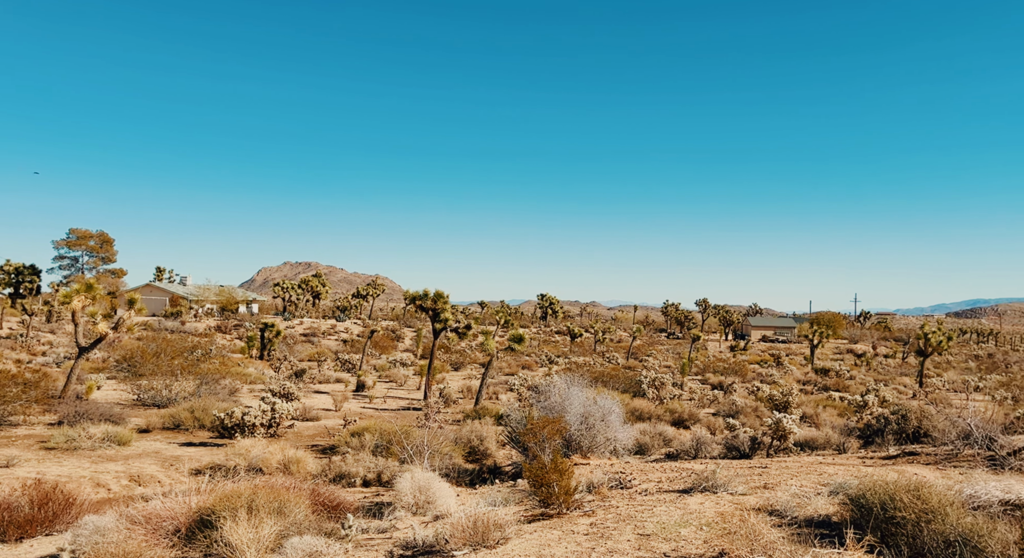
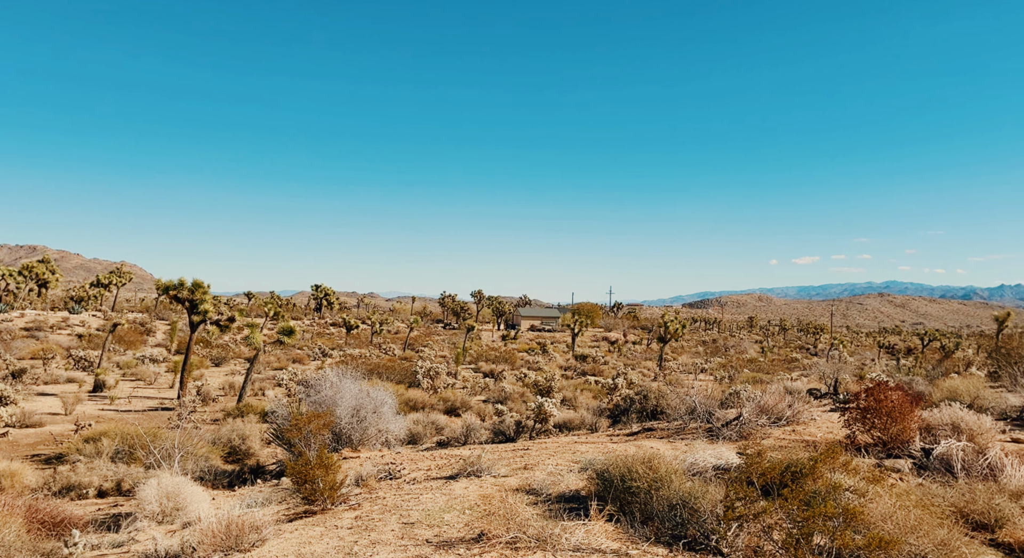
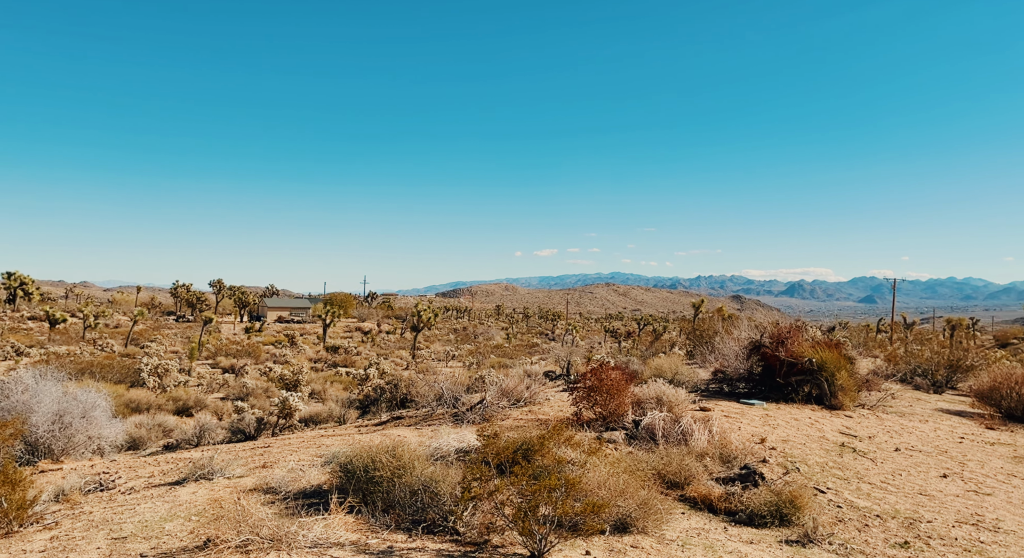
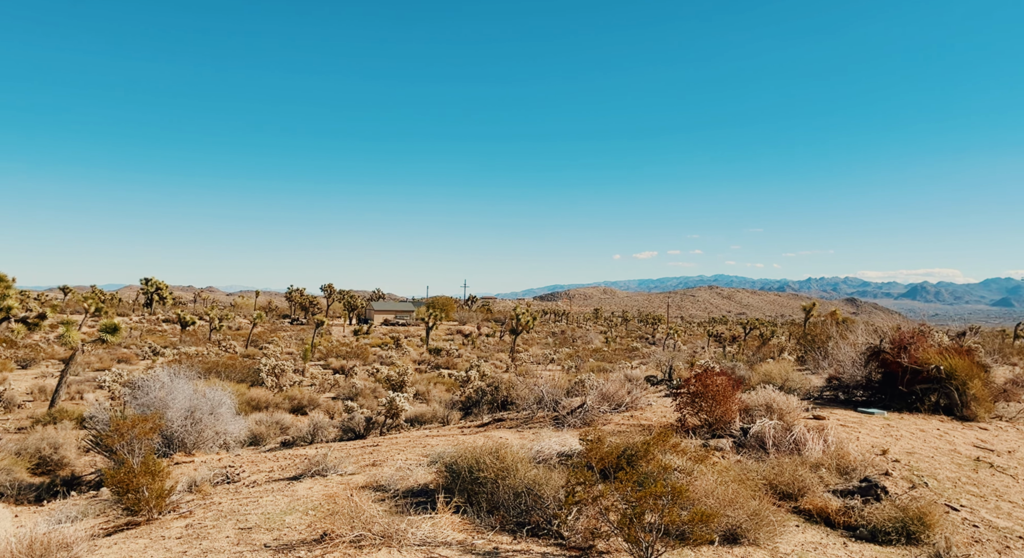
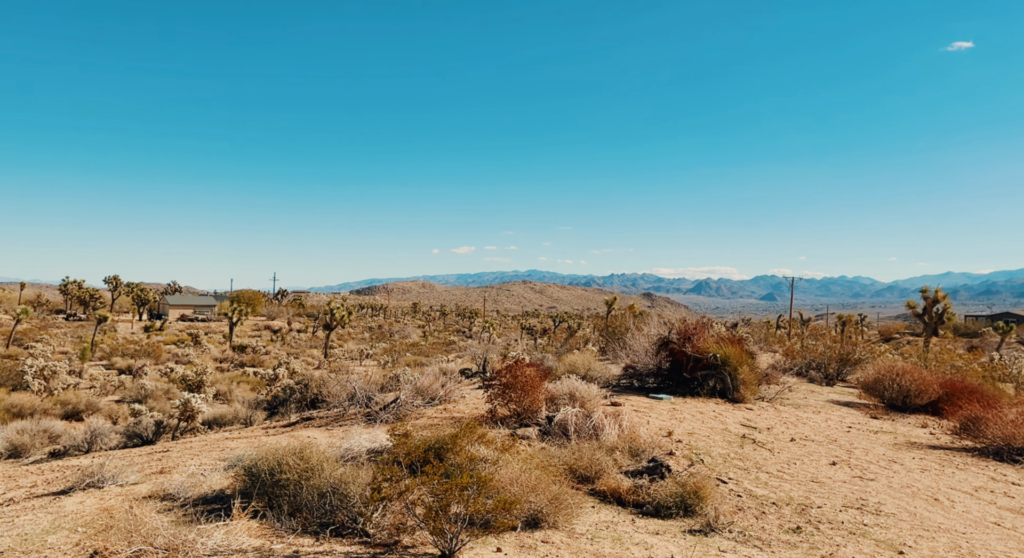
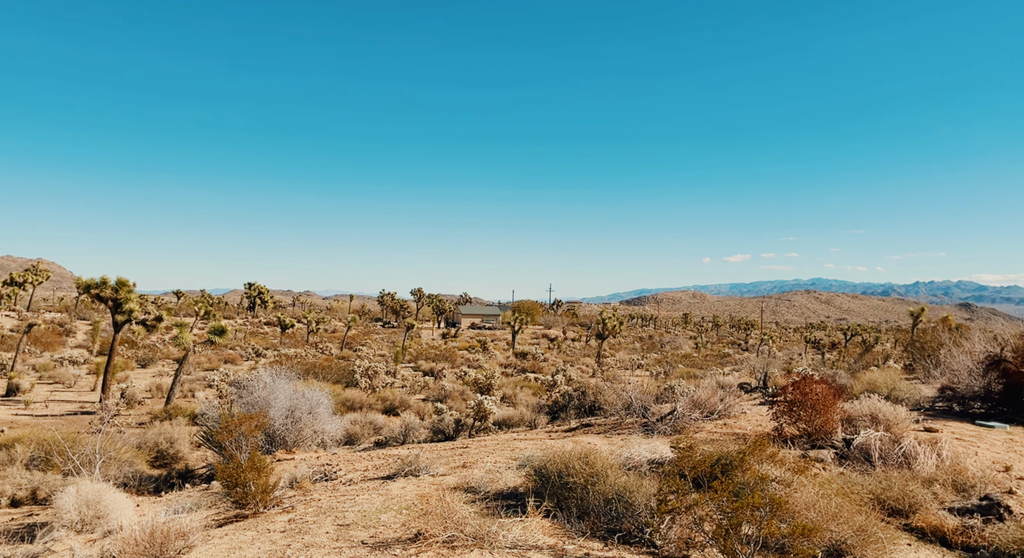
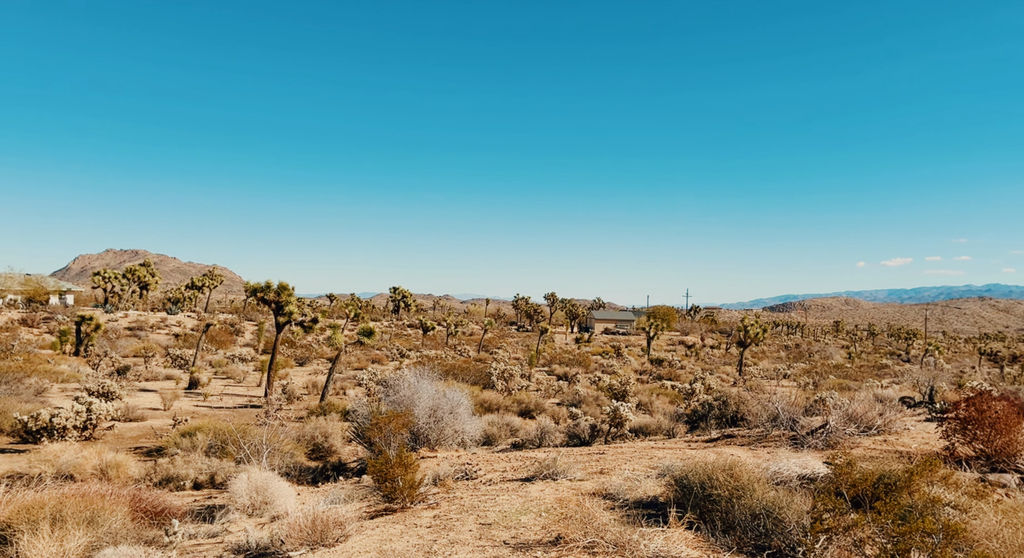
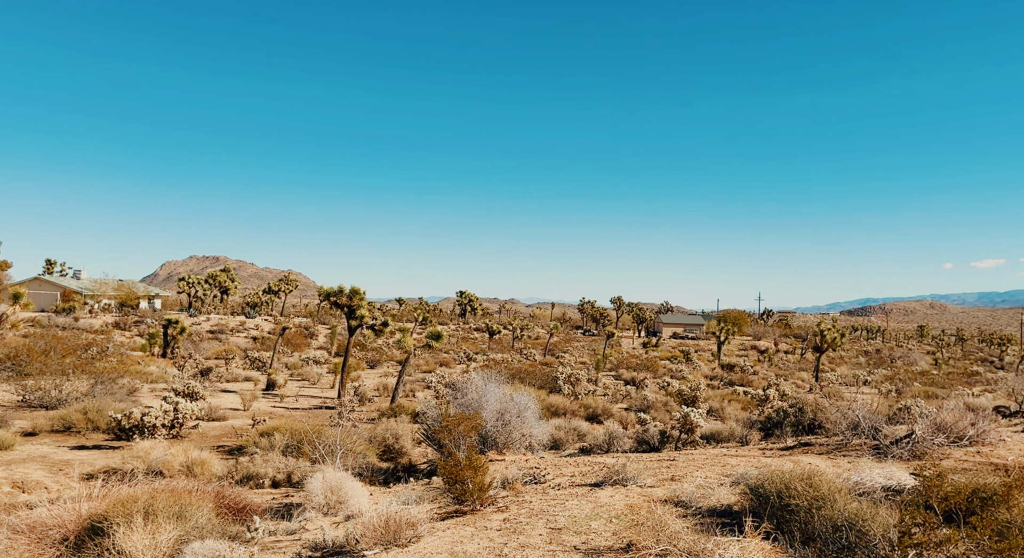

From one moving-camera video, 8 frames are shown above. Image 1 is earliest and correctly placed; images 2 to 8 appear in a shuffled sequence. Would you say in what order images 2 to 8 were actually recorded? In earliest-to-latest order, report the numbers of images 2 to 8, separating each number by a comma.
8, 7, 2, 6, 4, 3, 5
